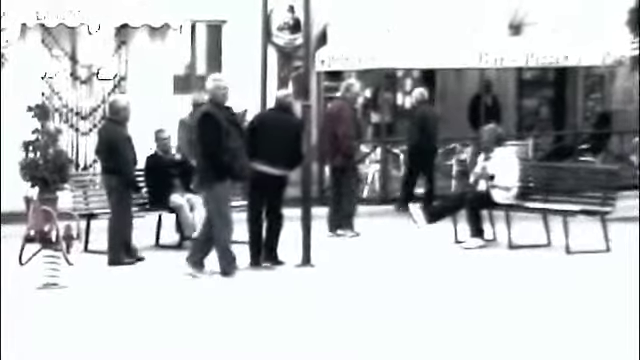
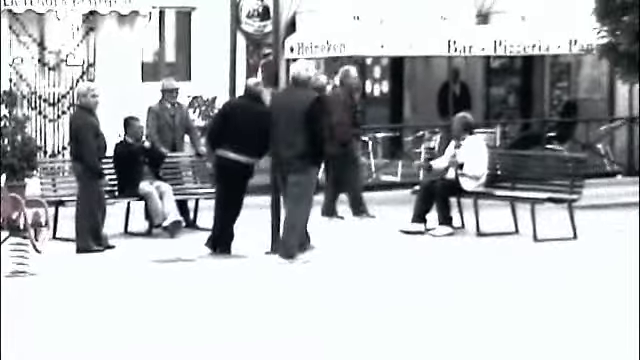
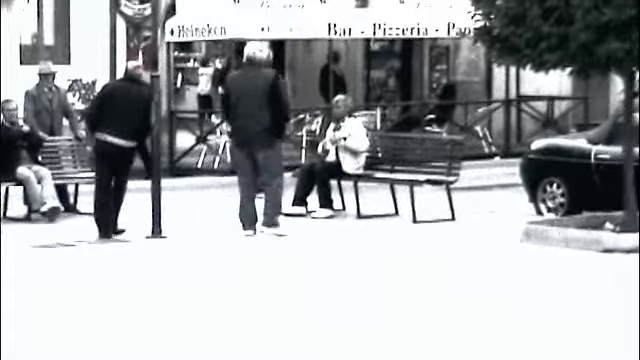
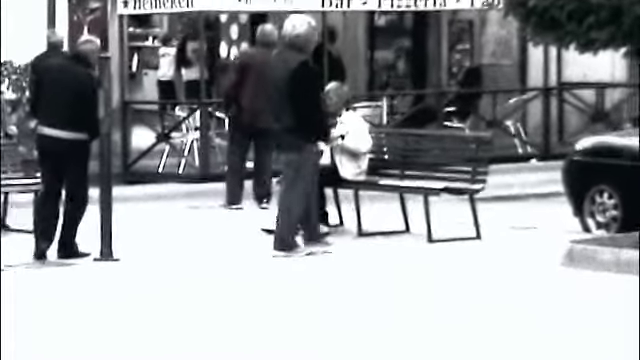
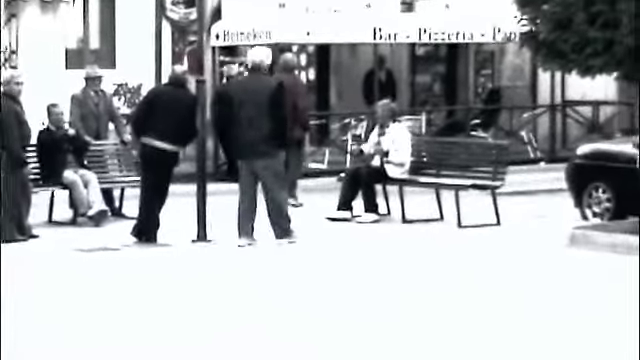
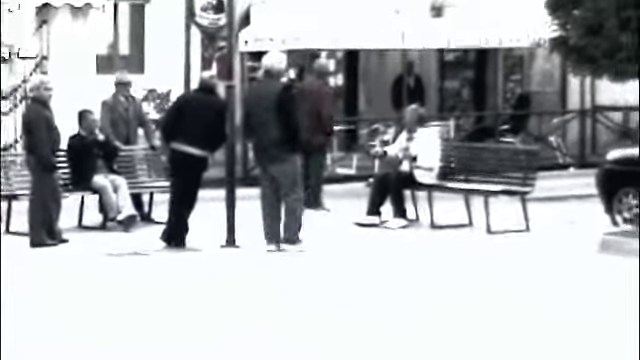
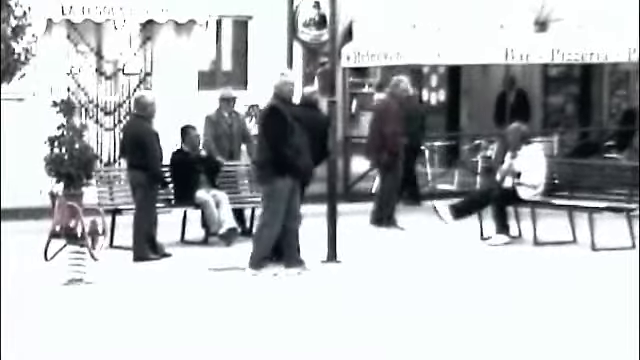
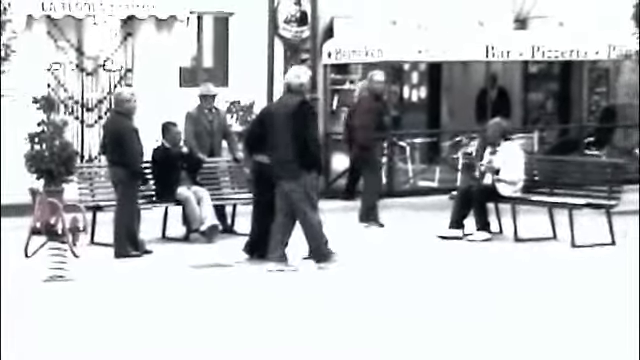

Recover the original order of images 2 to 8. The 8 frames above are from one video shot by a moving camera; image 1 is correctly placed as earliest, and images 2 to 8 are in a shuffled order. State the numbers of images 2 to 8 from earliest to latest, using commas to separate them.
7, 8, 2, 6, 5, 3, 4
